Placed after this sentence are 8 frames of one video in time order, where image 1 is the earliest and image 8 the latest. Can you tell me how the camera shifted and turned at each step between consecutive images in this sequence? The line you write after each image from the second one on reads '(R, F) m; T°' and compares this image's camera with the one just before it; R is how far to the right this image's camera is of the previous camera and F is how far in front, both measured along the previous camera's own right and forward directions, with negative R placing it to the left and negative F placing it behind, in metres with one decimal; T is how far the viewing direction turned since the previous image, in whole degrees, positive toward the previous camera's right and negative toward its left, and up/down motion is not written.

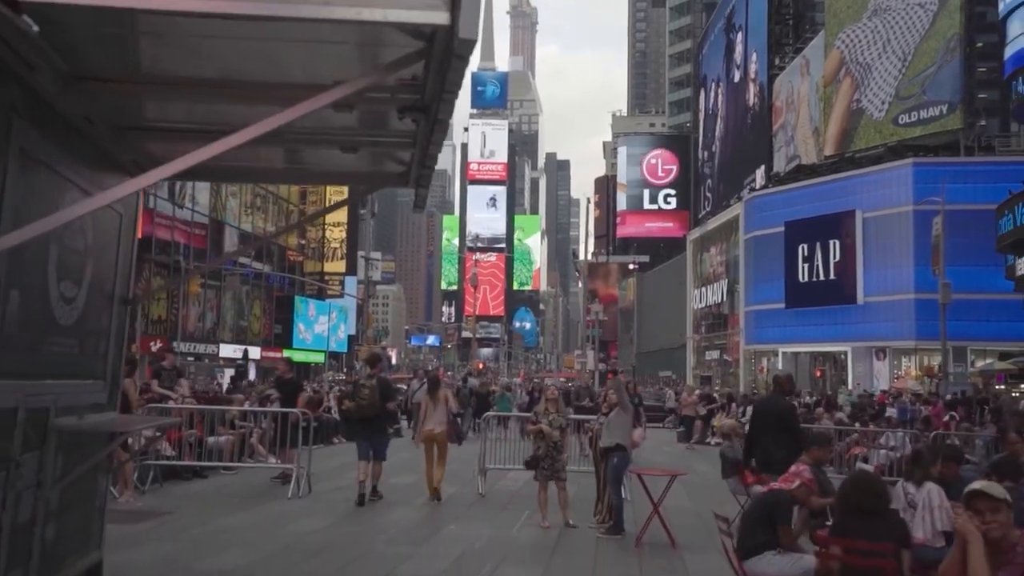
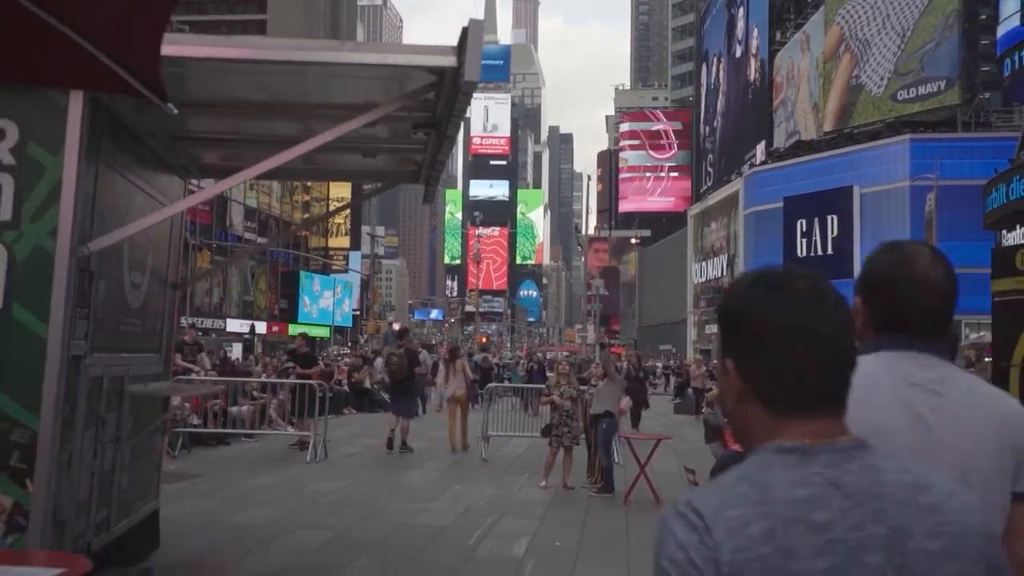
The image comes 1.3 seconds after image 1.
(0.0, -1.0) m; 0°
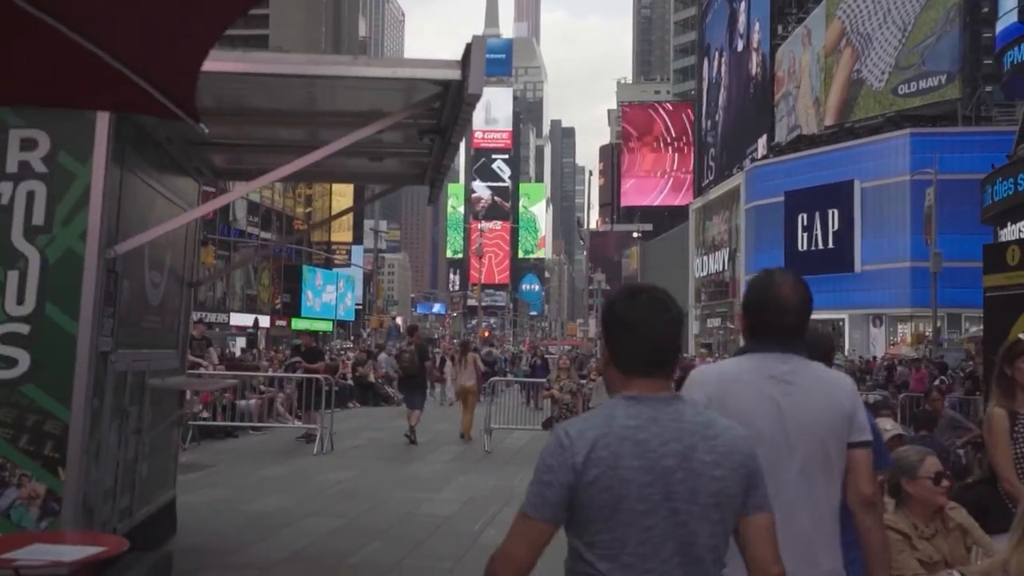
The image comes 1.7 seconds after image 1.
(0.0, -0.3) m; 0°
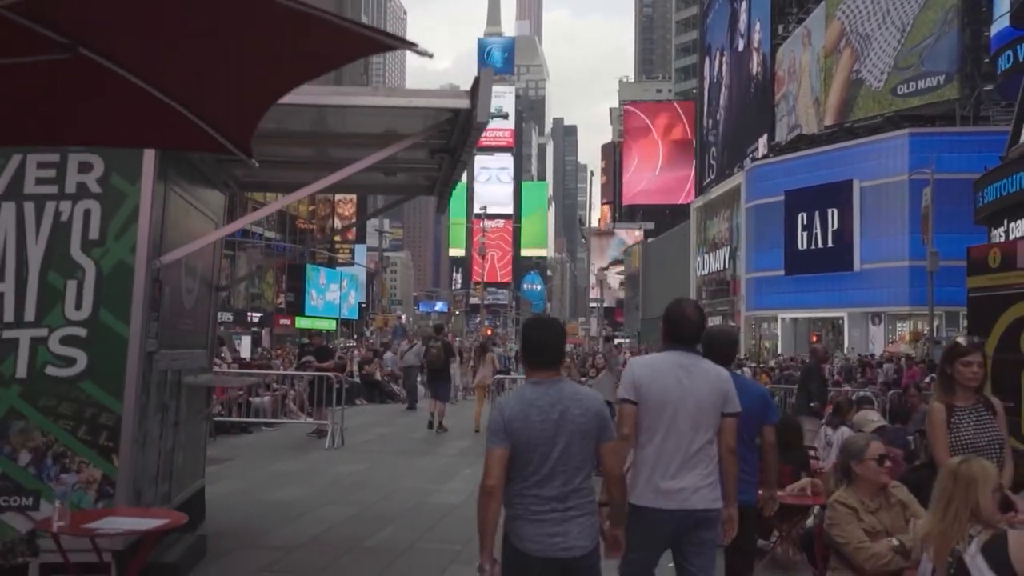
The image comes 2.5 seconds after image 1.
(0.0, -0.6) m; 0°
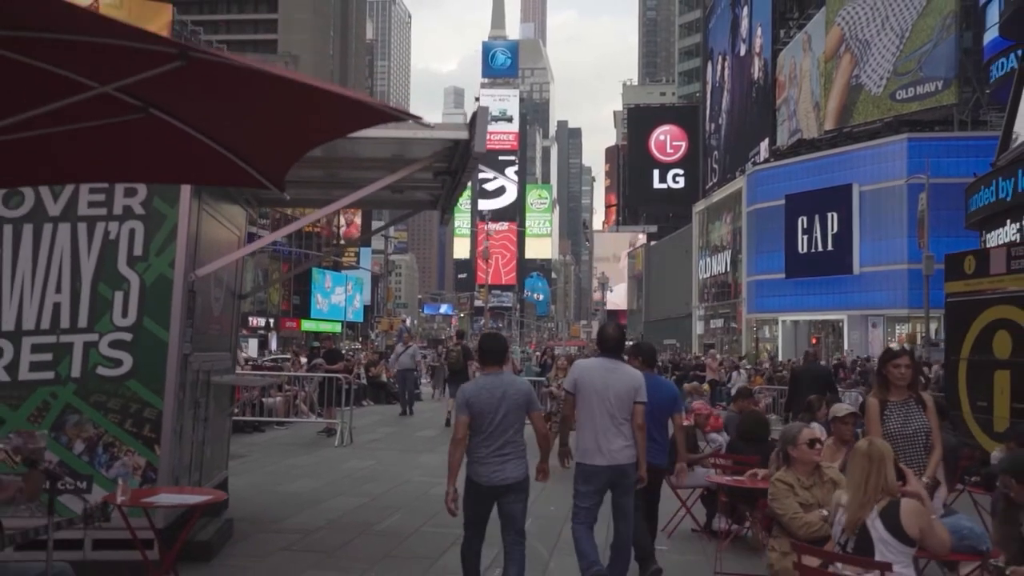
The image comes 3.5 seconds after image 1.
(+0.1, -0.8) m; 0°
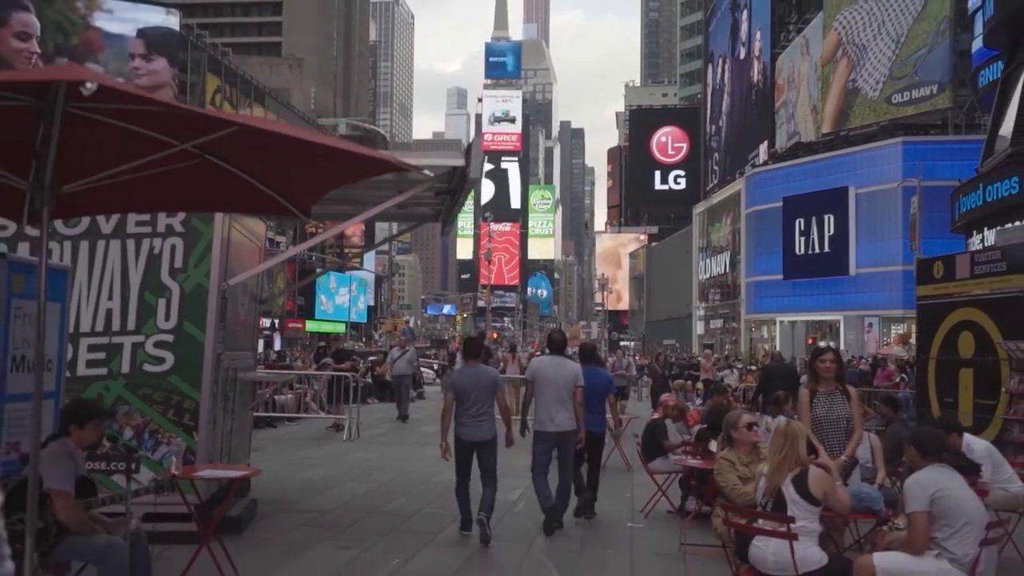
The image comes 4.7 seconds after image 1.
(+0.1, -1.0) m; 0°
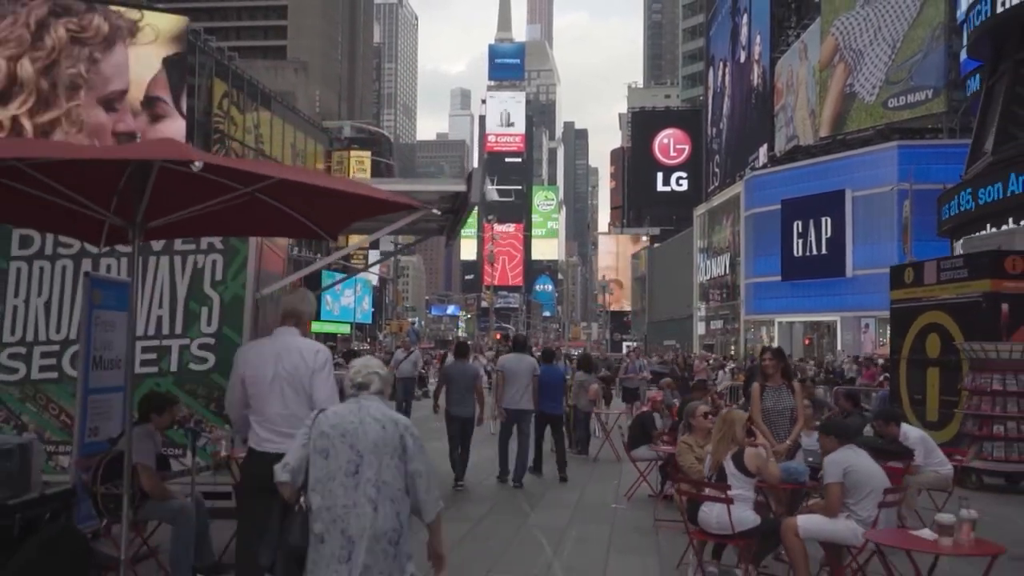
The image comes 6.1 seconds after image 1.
(+0.1, -1.2) m; 0°
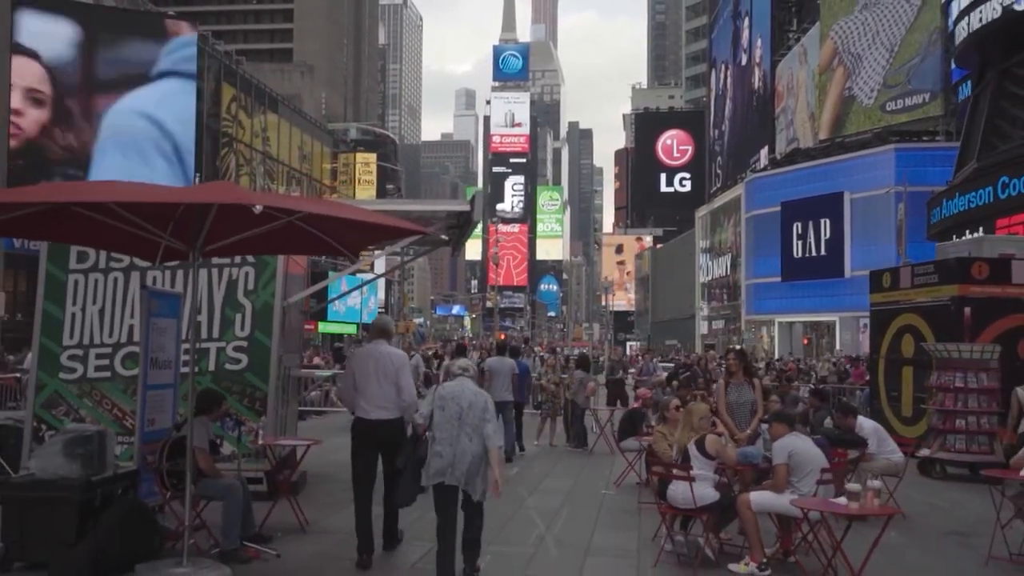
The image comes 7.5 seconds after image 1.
(+0.1, -1.2) m; 0°
